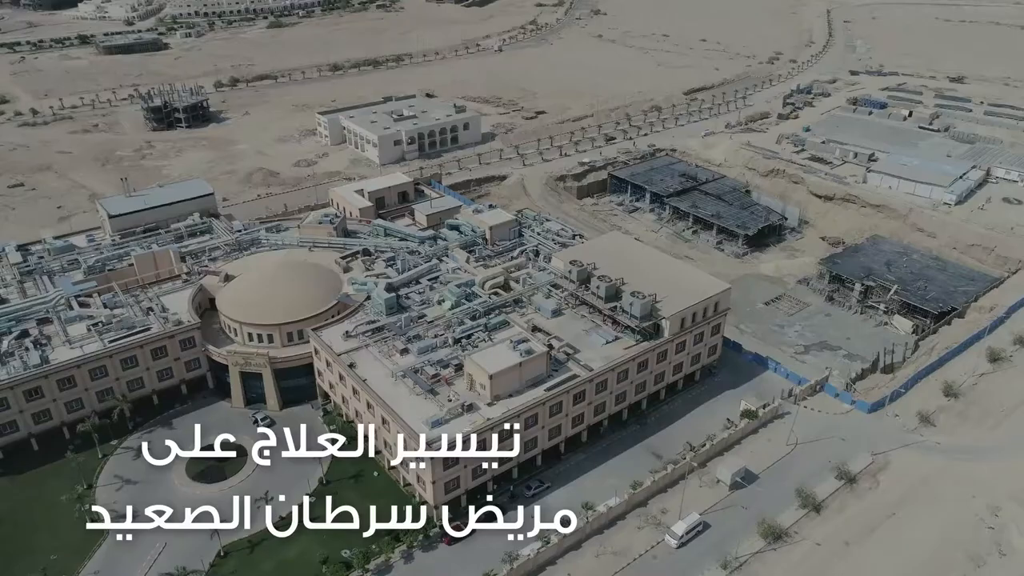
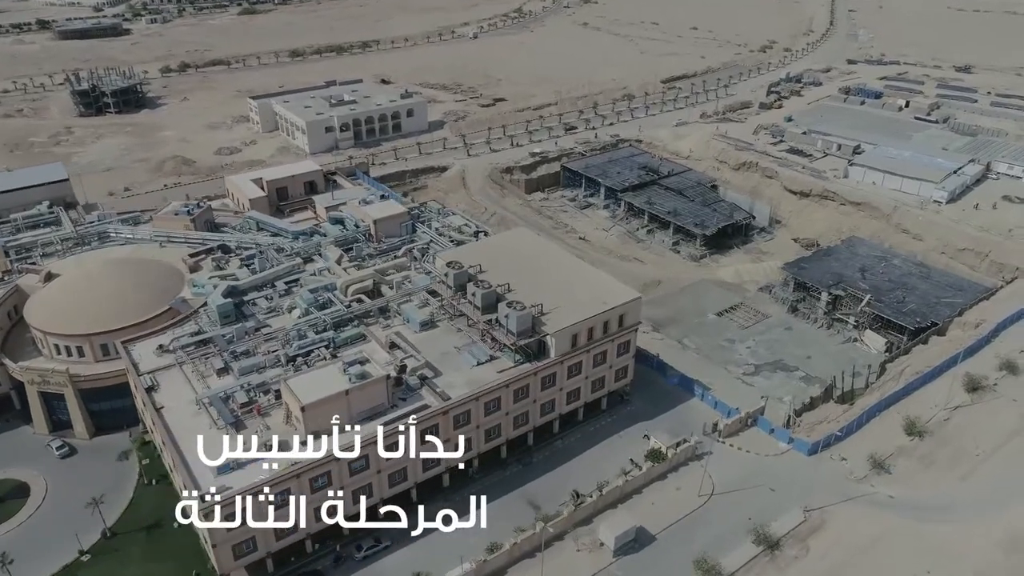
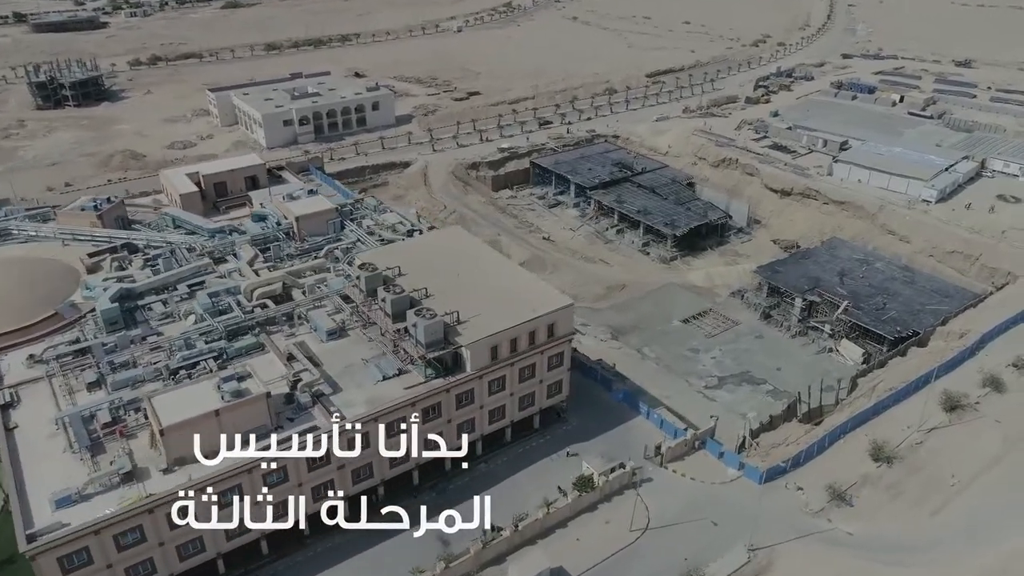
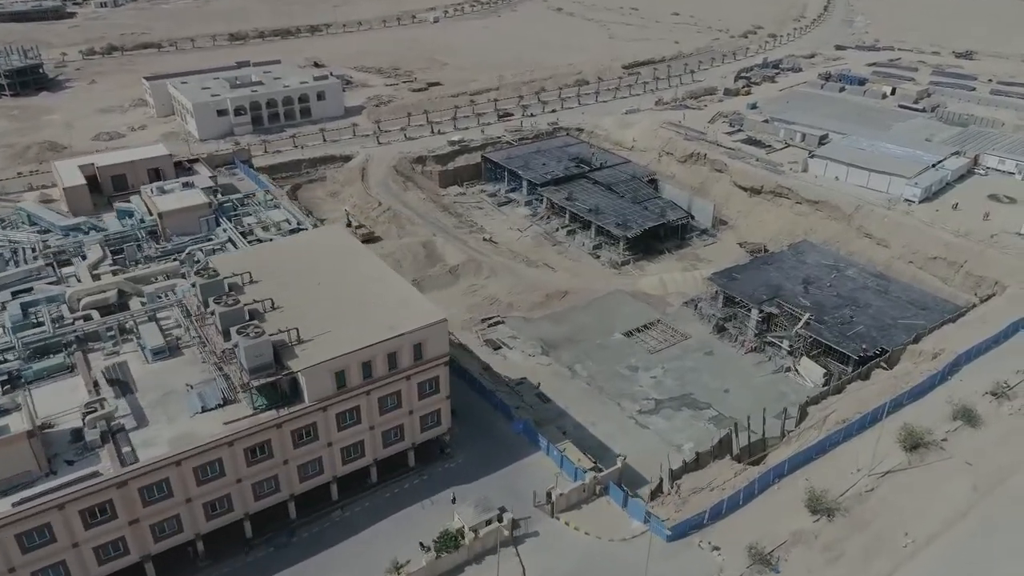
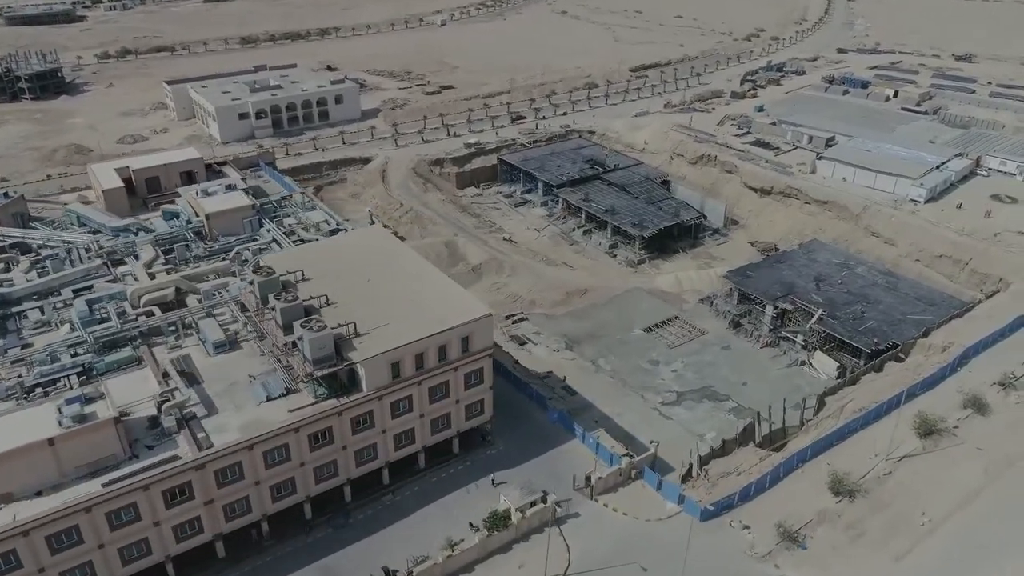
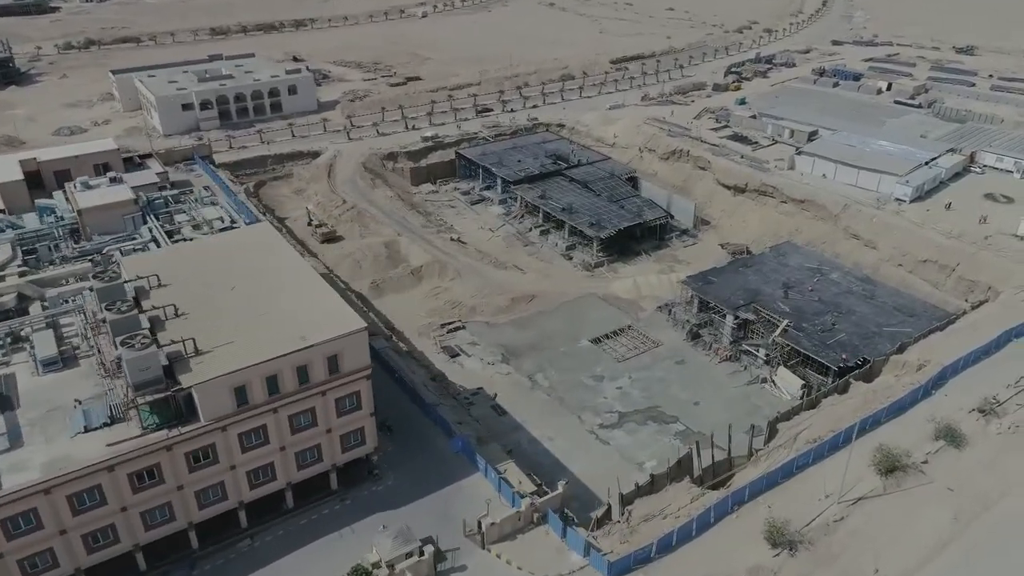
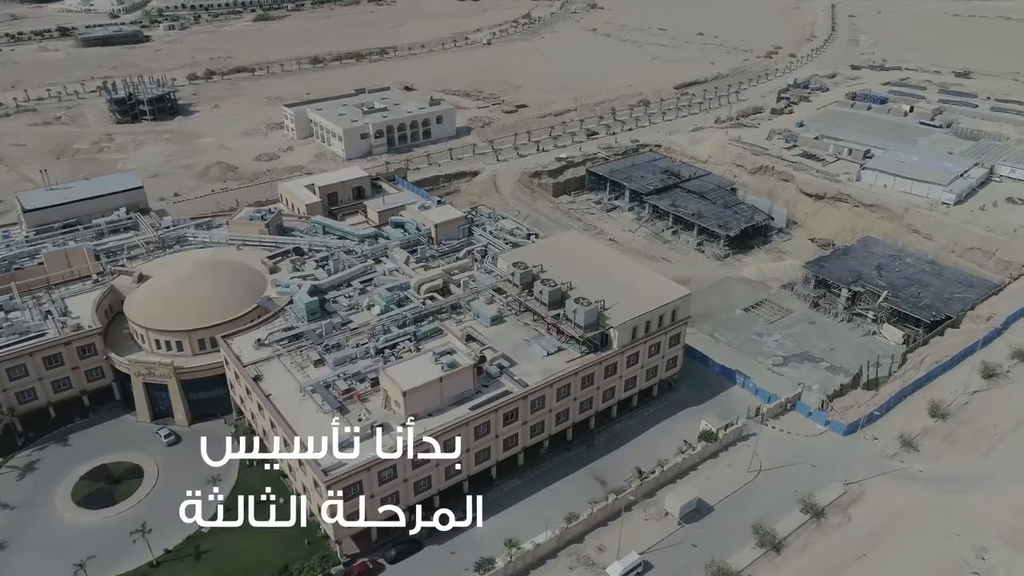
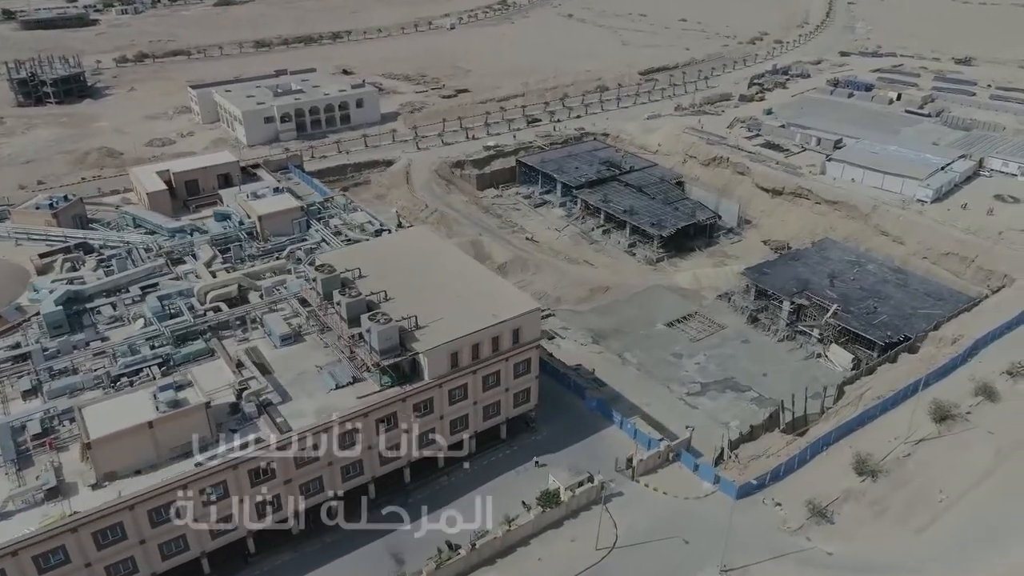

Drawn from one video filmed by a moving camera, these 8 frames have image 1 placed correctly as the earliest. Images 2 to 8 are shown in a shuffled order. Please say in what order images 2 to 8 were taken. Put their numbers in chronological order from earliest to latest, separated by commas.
7, 2, 3, 8, 5, 4, 6
